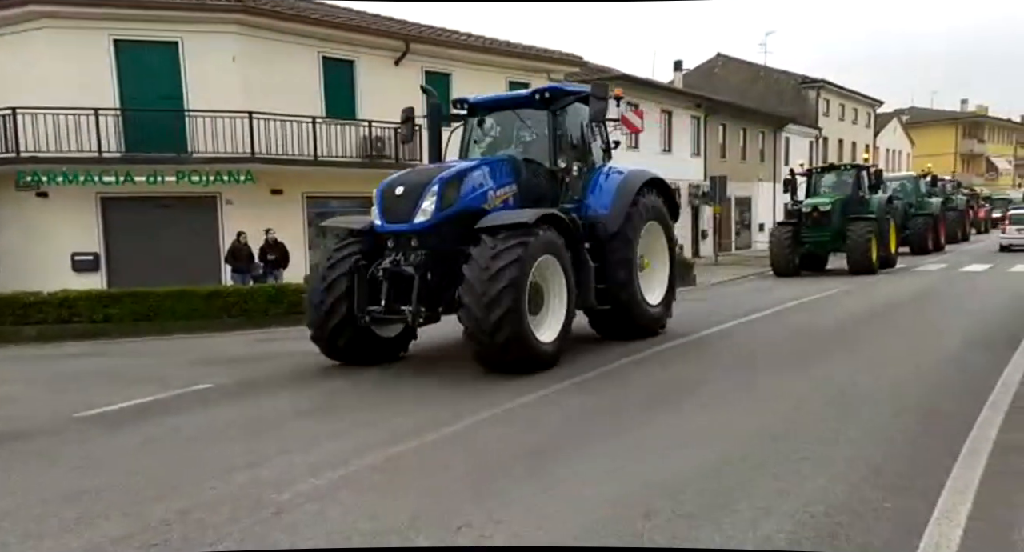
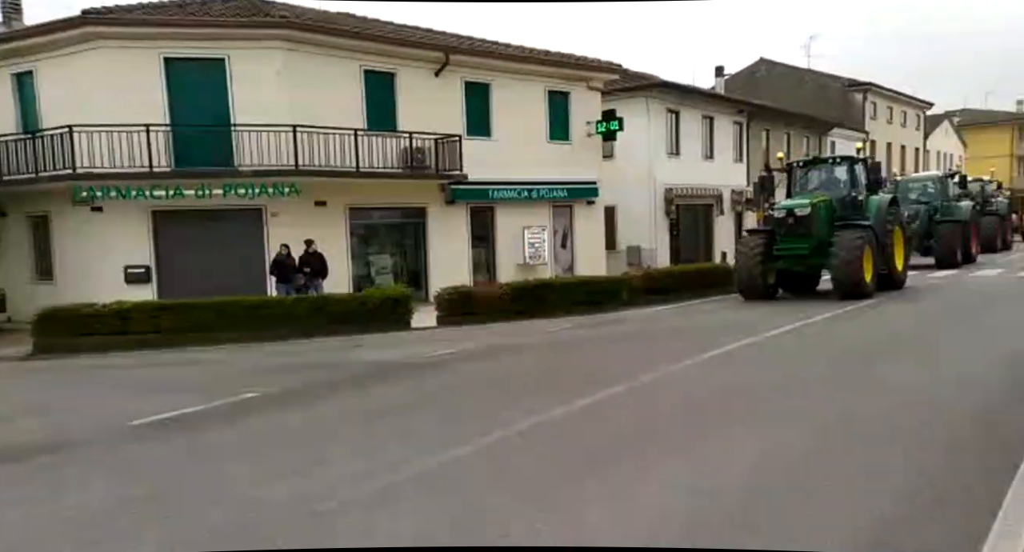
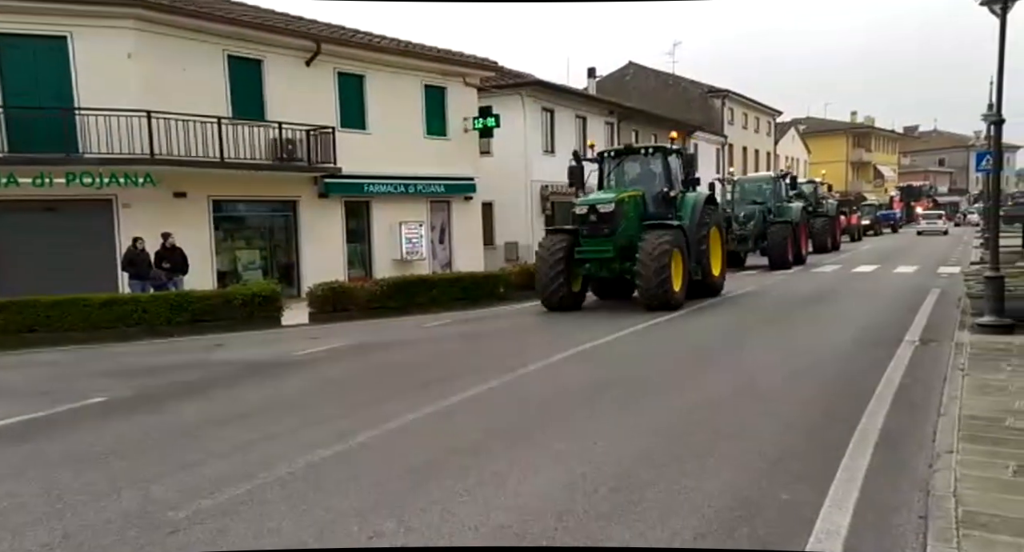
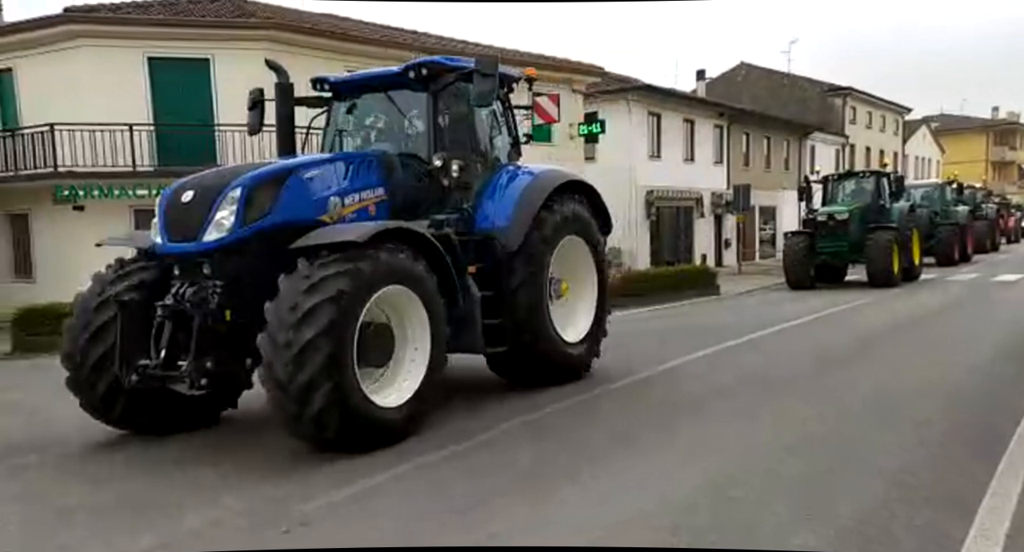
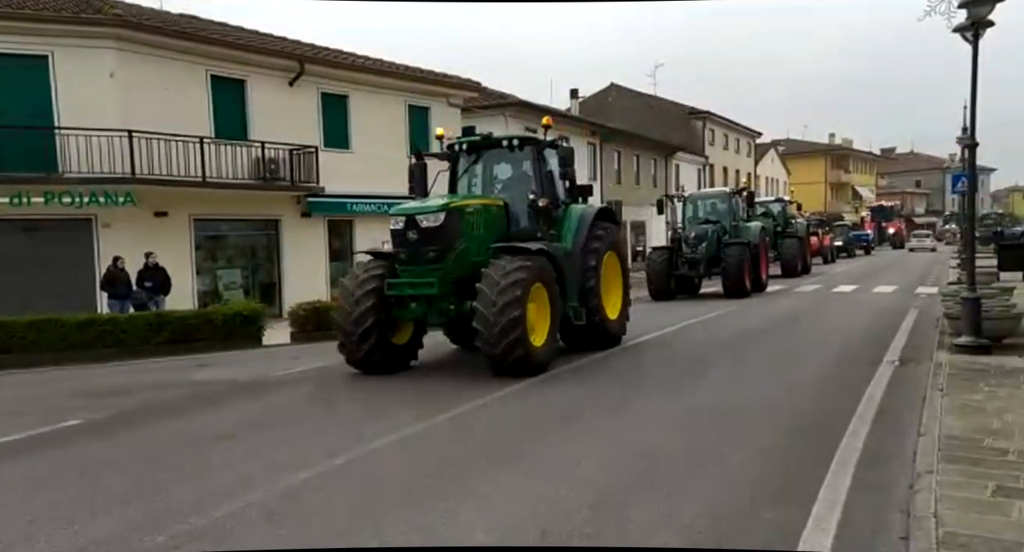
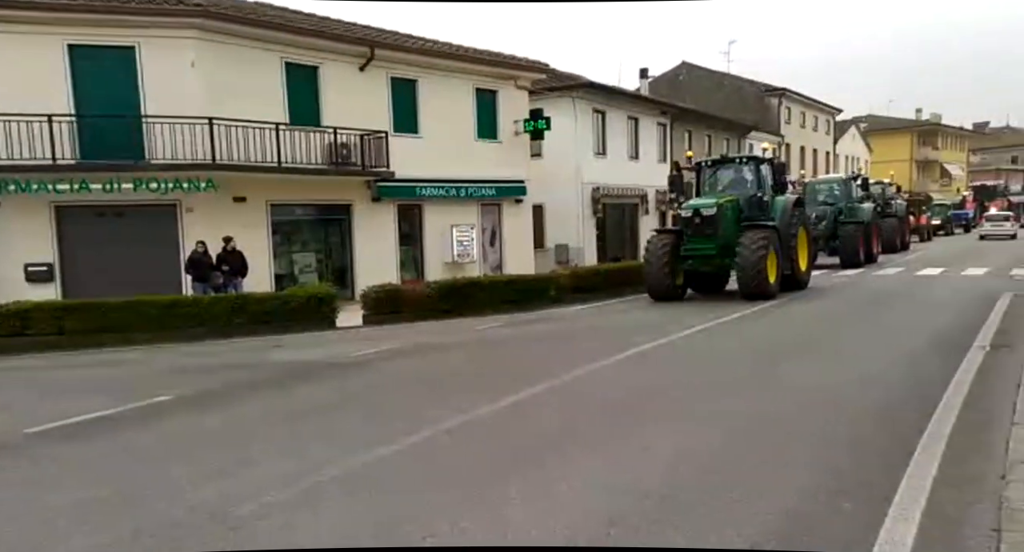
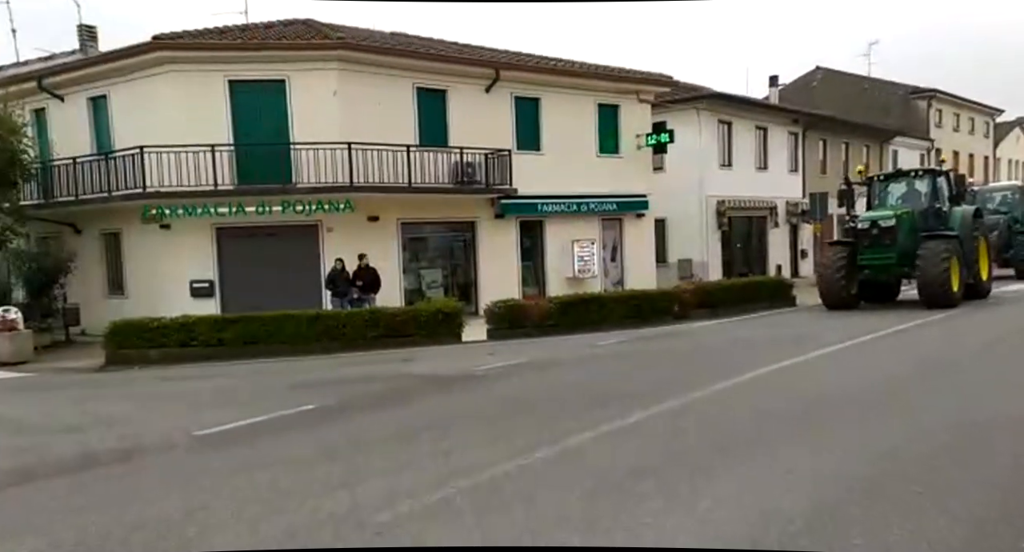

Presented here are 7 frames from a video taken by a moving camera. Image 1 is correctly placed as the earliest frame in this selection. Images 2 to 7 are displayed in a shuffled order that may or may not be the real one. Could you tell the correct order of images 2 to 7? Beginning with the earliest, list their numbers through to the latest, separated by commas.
4, 7, 2, 6, 3, 5
